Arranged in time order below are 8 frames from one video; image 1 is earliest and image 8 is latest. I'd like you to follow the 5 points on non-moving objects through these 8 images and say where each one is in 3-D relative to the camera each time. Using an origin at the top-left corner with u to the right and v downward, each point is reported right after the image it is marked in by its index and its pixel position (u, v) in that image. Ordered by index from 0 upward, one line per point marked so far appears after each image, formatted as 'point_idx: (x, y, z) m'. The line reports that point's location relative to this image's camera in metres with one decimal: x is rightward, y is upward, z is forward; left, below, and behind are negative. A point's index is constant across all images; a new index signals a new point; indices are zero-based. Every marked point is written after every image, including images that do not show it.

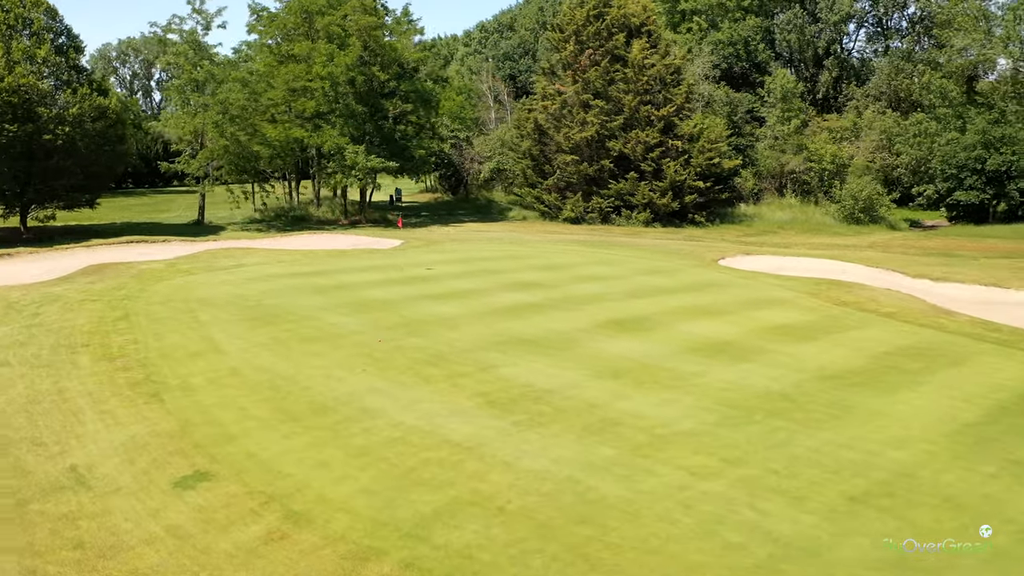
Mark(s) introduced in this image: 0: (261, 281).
0: (-5.4, +0.2, +18.0) m
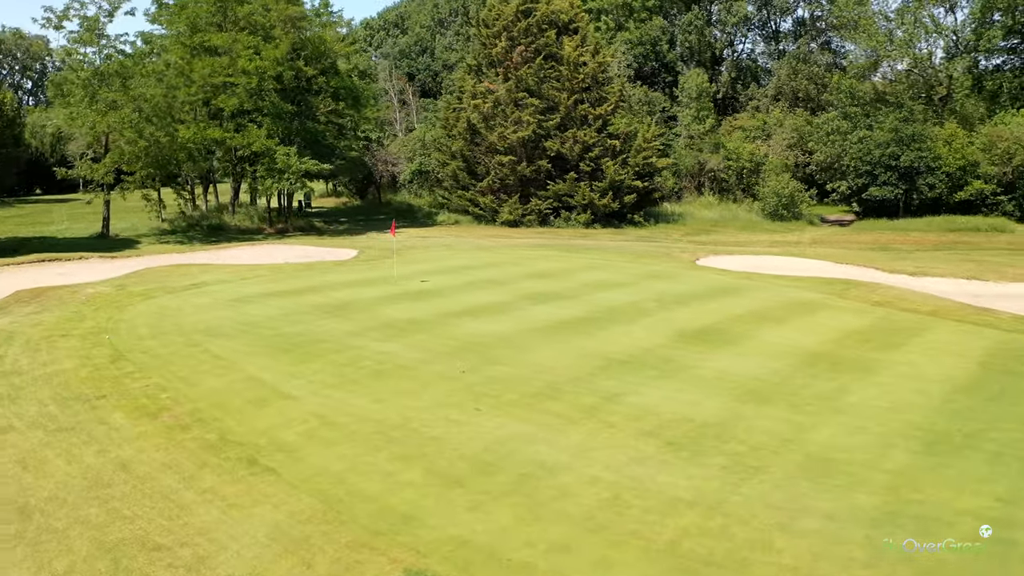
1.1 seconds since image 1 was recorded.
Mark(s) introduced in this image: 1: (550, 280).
0: (-4.9, -0.3, +15.5) m
1: (+0.9, +0.1, +18.6) m
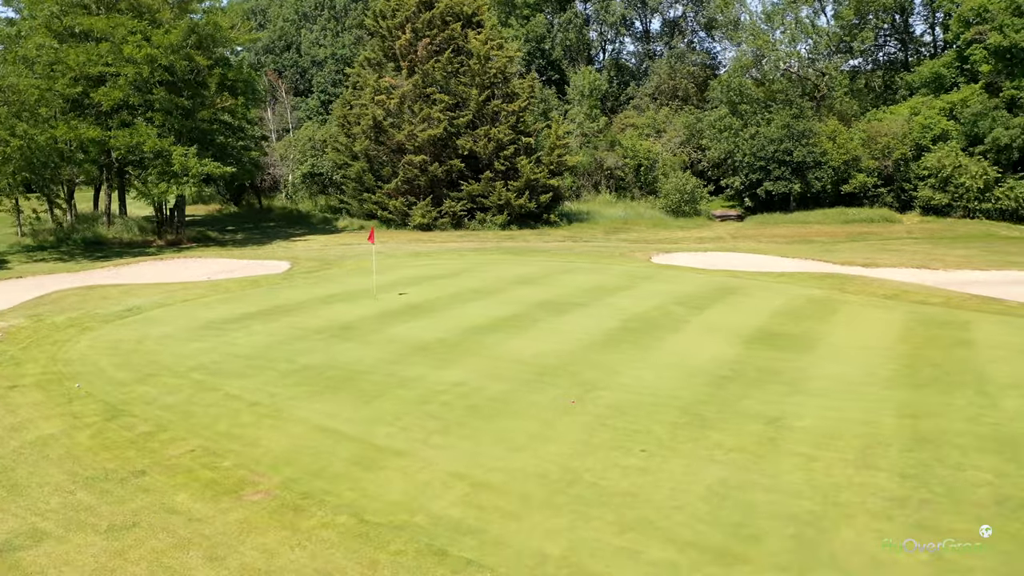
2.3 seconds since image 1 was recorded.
0: (-4.5, -0.6, +12.9) m
1: (+0.6, 0.0, +17.0) m
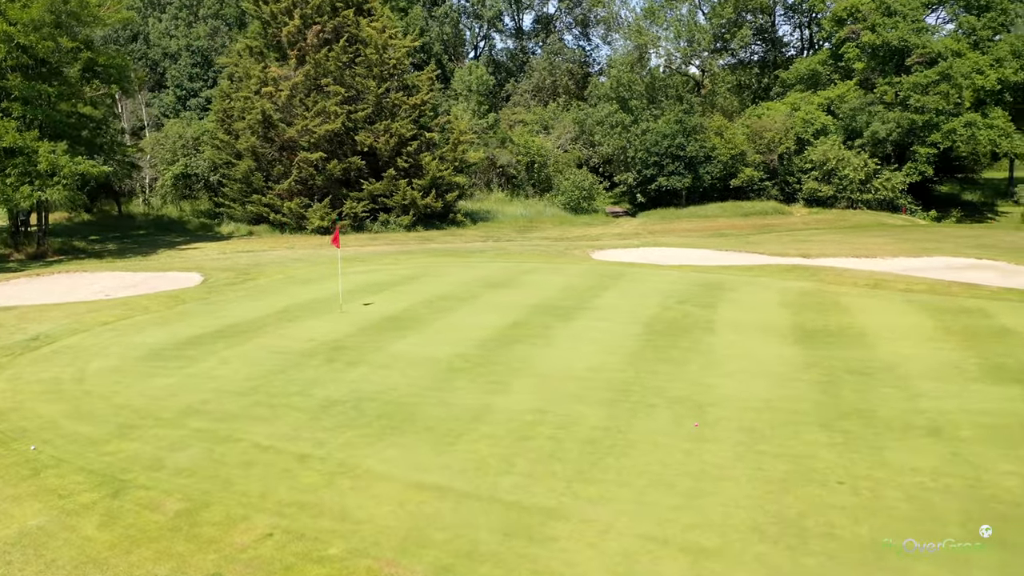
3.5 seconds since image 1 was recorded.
0: (-4.1, -0.9, +10.4) m
1: (+0.1, -0.1, +15.4) m
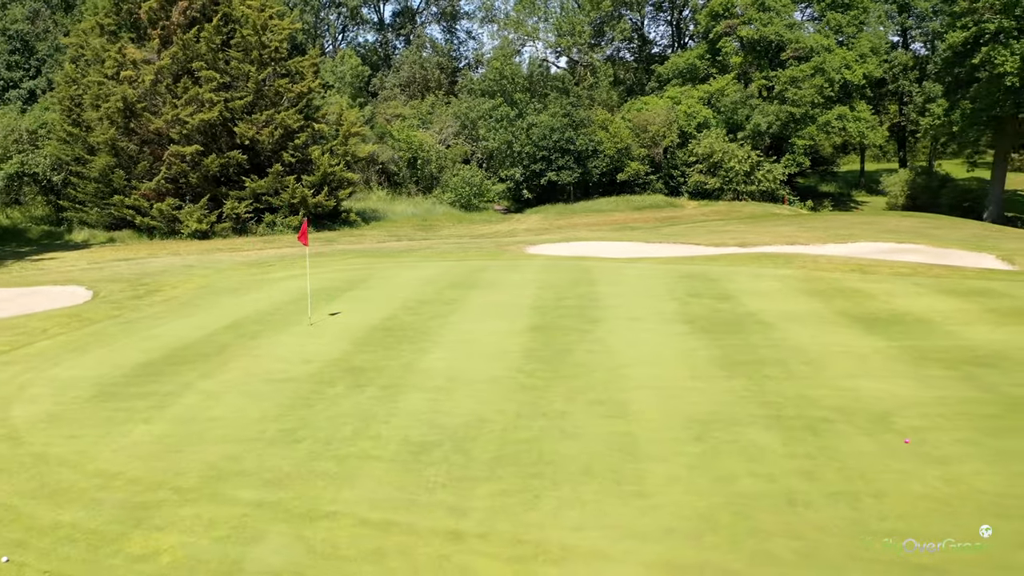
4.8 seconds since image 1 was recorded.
0: (-3.3, -1.0, +7.7) m
1: (-0.2, -0.1, +13.4) m
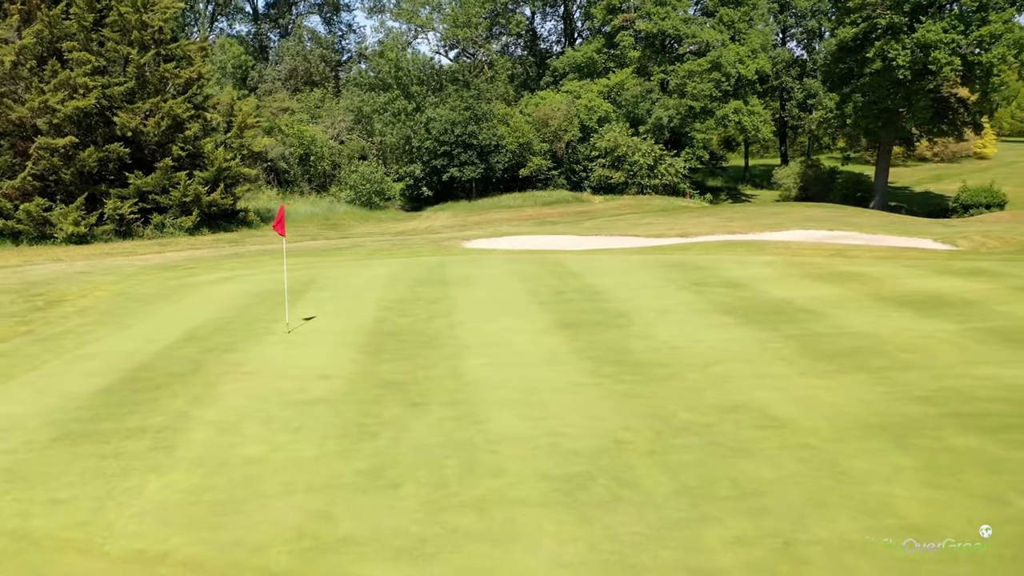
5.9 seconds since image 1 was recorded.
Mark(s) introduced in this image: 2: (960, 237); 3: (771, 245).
0: (-2.6, -1.0, +5.7) m
1: (-0.5, 0.0, +11.9) m
2: (+10.4, +1.2, +19.2) m
3: (+5.1, +0.9, +16.3) m
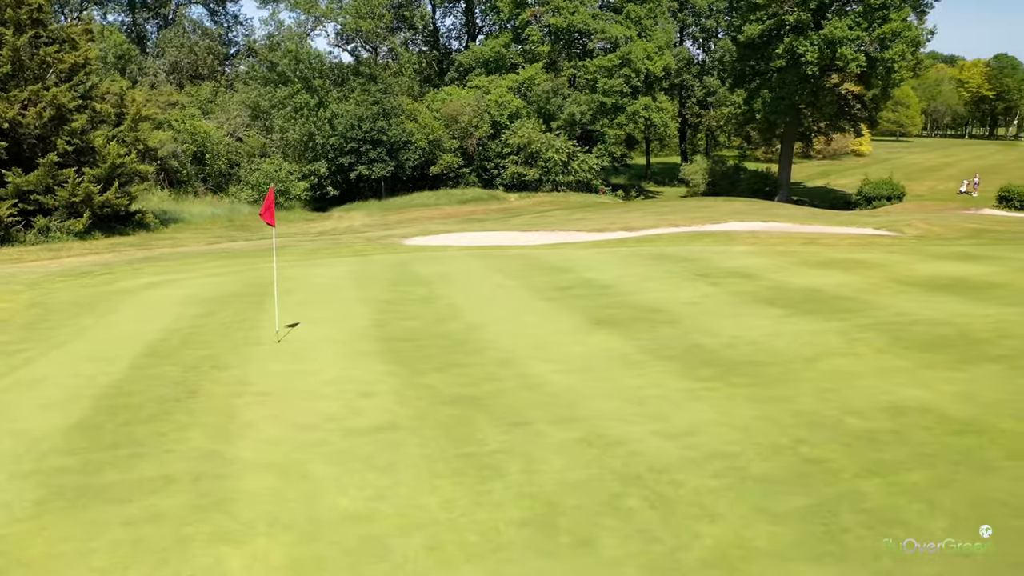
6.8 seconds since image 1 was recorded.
0: (-1.8, -1.0, +4.2) m
1: (-0.6, 0.0, +10.6) m
2: (+9.1, +1.5, +19.4) m
3: (+4.3, +1.0, +15.7) m
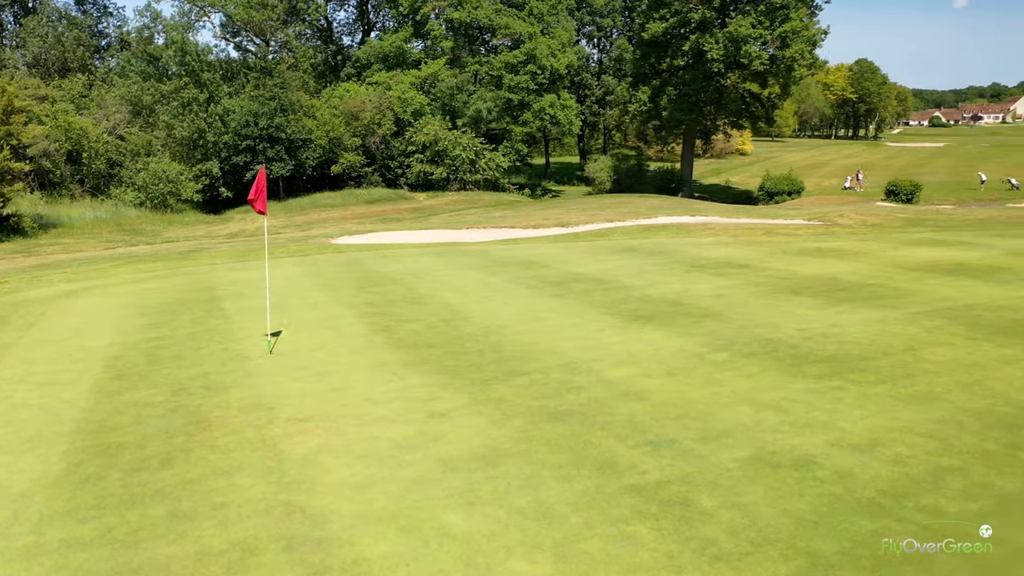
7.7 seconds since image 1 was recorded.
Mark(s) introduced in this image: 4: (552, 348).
0: (-1.0, -1.0, +3.0) m
1: (-0.7, +0.1, +9.5) m
2: (+7.6, +1.7, +19.6) m
3: (+3.3, +1.1, +15.3) m
4: (+0.3, -0.5, +6.1) m
